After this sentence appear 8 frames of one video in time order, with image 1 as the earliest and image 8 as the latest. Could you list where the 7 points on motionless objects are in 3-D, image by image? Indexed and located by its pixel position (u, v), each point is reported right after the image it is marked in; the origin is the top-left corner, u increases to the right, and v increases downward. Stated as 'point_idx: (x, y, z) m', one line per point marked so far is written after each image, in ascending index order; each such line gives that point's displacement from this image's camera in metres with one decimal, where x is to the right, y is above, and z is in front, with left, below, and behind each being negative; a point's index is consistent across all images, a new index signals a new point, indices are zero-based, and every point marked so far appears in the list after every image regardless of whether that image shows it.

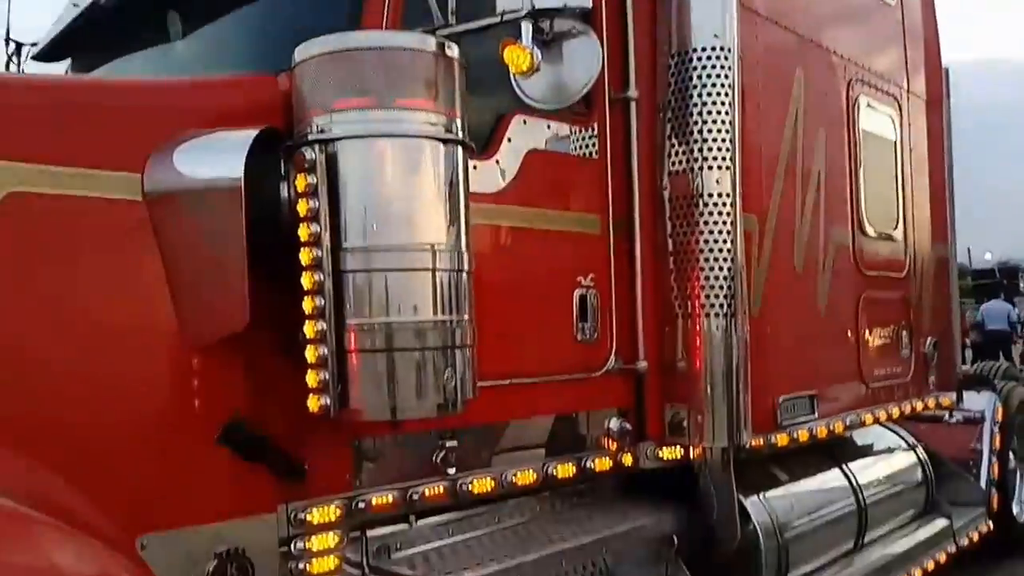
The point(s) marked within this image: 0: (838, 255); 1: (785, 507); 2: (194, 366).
0: (+1.4, +0.1, +4.2) m
1: (+1.1, -0.9, +3.8) m
2: (-0.7, -0.2, +2.0) m
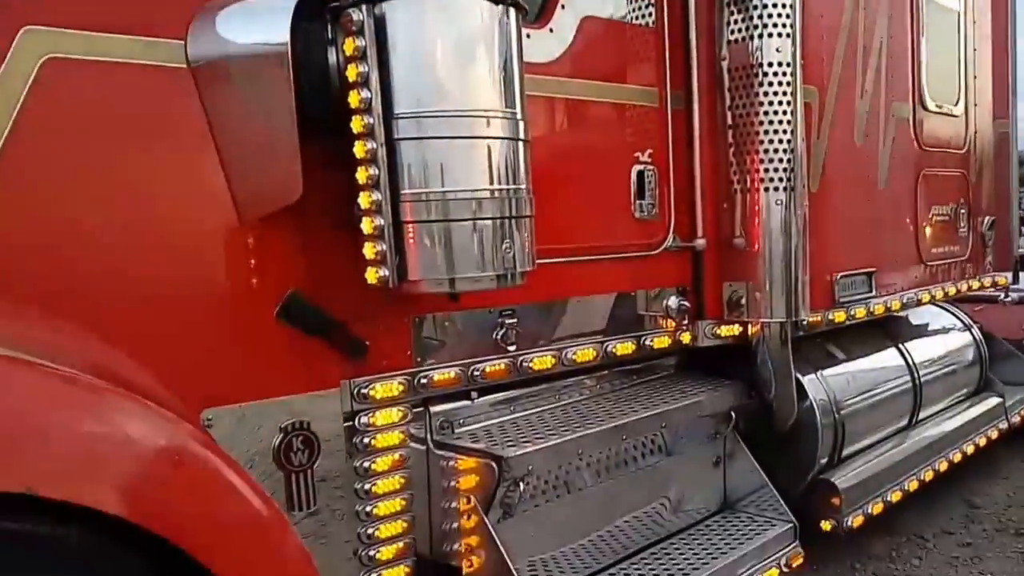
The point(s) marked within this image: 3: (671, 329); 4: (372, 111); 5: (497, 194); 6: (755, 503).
0: (+1.6, +0.7, +4.0) m
1: (+1.3, -0.4, +3.7) m
2: (-0.5, +0.1, +1.9) m
3: (+0.5, -0.1, +3.0) m
4: (-0.2, +0.4, +1.9) m
5: (0.0, +0.2, +2.0) m
6: (+0.8, -0.7, +3.2) m
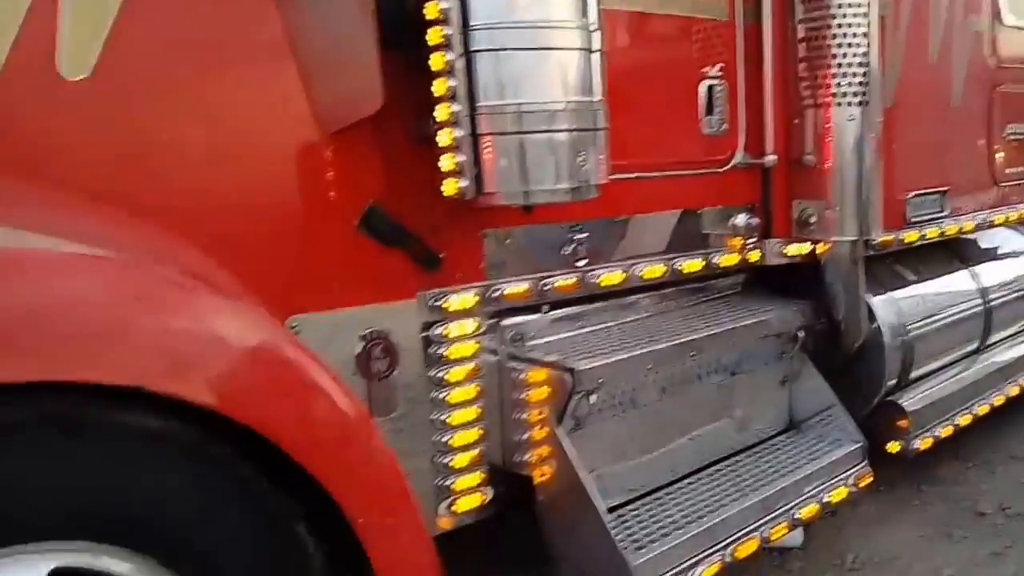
0: (+1.9, +1.0, +3.9) m
1: (+1.5, -0.1, +3.7) m
2: (-0.4, +0.3, +2.0) m
3: (+0.7, +0.1, +3.0) m
4: (-0.1, +0.5, +1.9) m
5: (+0.1, +0.4, +2.0) m
6: (+1.0, -0.4, +3.2) m
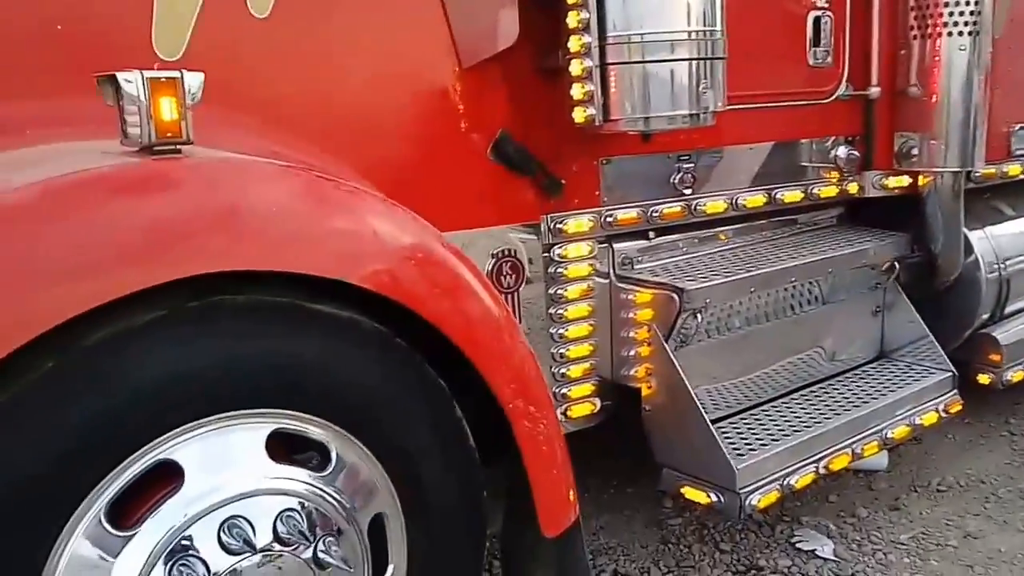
0: (+2.3, +1.3, +3.8) m
1: (+1.9, +0.2, +3.7) m
2: (-0.1, +0.5, +2.1) m
3: (+1.0, +0.4, +3.0) m
4: (+0.2, +0.7, +2.0) m
5: (+0.4, +0.5, +2.1) m
6: (+1.4, -0.2, +3.3) m
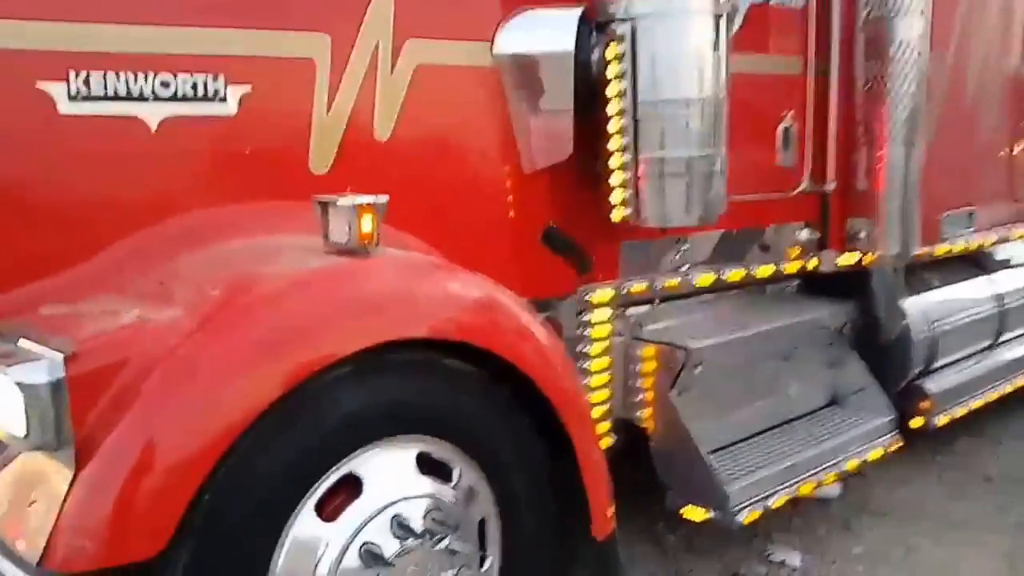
0: (+2.4, +1.0, +4.6) m
1: (+2.0, -0.1, +4.4) m
2: (0.0, +0.3, +2.7) m
3: (+1.1, +0.1, +3.7) m
4: (+0.3, +0.6, +2.7) m
5: (+0.6, +0.4, +2.7) m
6: (+1.5, -0.5, +4.0) m
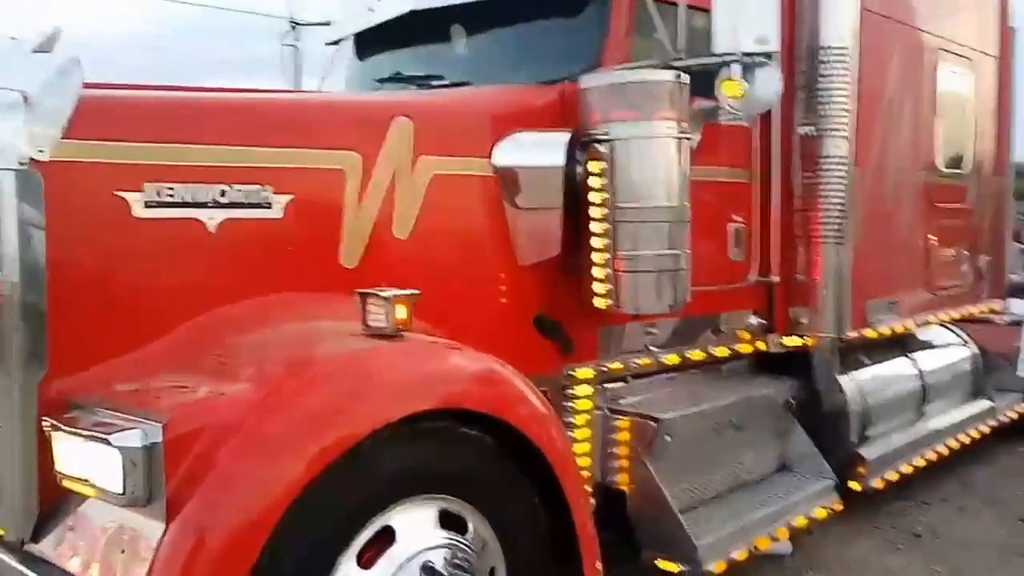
0: (+2.2, +0.5, +5.2) m
1: (+1.9, -0.5, +4.9) m
2: (0.0, 0.0, +3.2) m
3: (+1.0, -0.2, +4.2) m
4: (+0.3, +0.3, +3.1) m
5: (+0.5, +0.1, +3.2) m
6: (+1.4, -0.8, +4.4) m
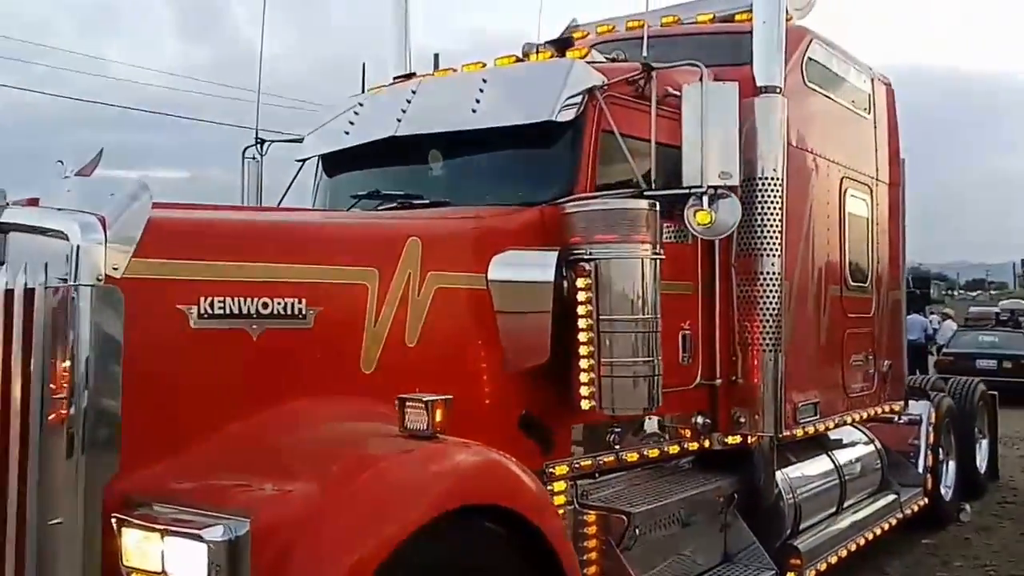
0: (+1.9, -0.1, +5.8) m
1: (+1.6, -1.1, +5.3) m
2: (0.0, -0.3, +3.4) m
3: (+0.9, -0.7, +4.6) m
4: (+0.3, -0.1, +3.5) m
5: (+0.5, -0.3, +3.5) m
6: (+1.2, -1.3, +4.7) m
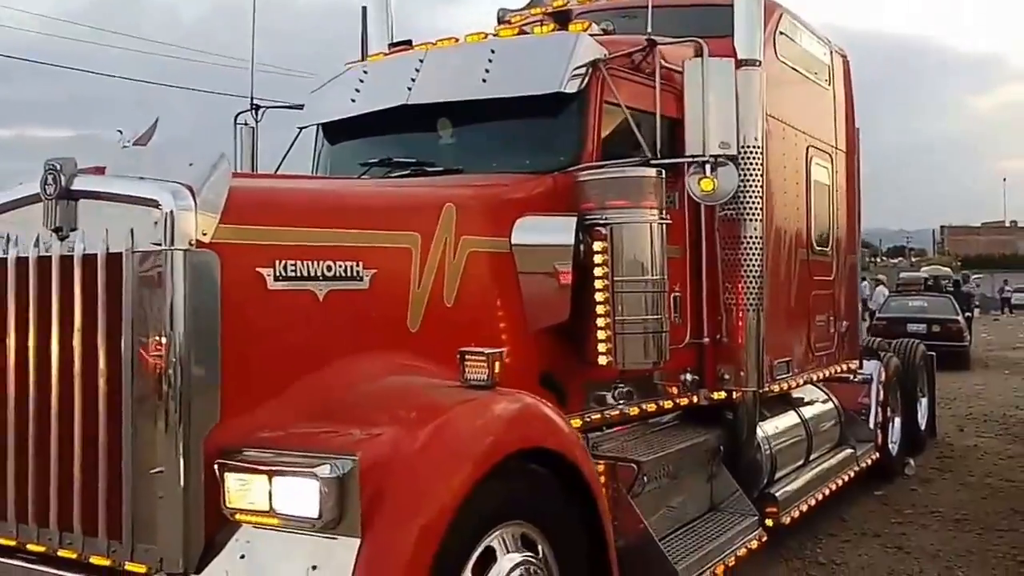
0: (+1.9, +0.1, +6.1) m
1: (+1.6, -0.9, +5.7) m
2: (+0.1, -0.2, +3.7) m
3: (+0.9, -0.5, +4.9) m
4: (+0.4, +0.1, +3.7) m
5: (+0.6, -0.1, +3.8) m
6: (+1.2, -1.2, +5.1) m
